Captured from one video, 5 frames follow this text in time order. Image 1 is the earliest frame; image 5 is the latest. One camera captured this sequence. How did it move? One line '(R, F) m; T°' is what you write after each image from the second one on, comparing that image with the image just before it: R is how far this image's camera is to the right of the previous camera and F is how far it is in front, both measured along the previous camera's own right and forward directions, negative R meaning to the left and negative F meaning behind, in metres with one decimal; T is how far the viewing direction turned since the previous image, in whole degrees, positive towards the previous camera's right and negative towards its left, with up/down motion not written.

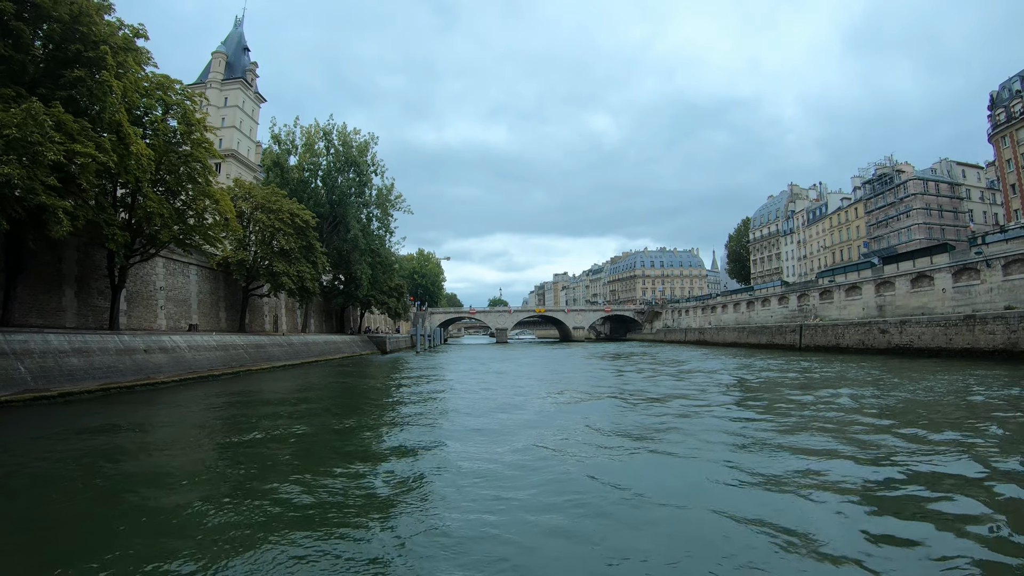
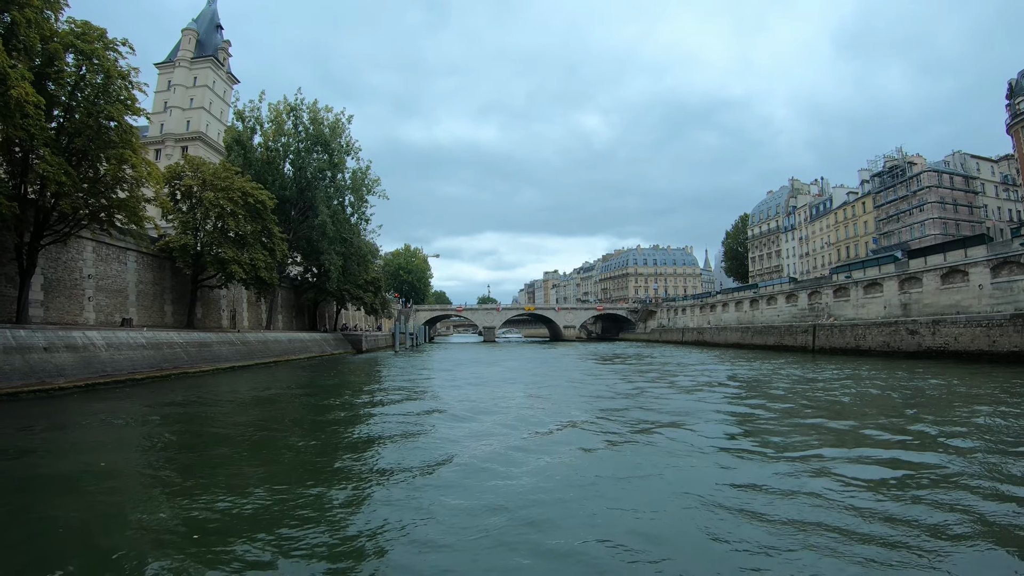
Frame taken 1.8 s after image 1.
(+0.1, +3.3) m; +1°
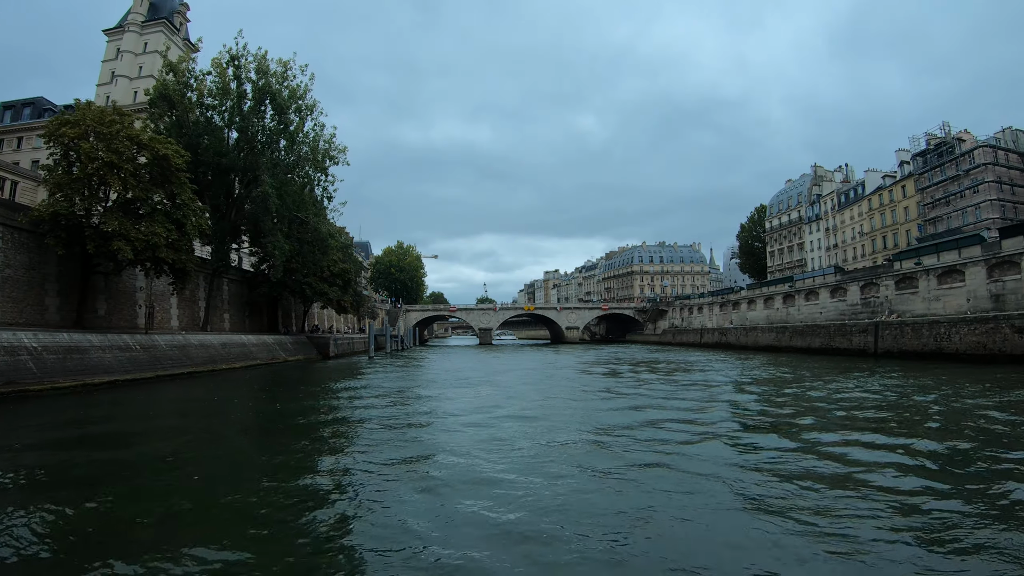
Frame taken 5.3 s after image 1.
(+0.1, +5.9) m; 0°
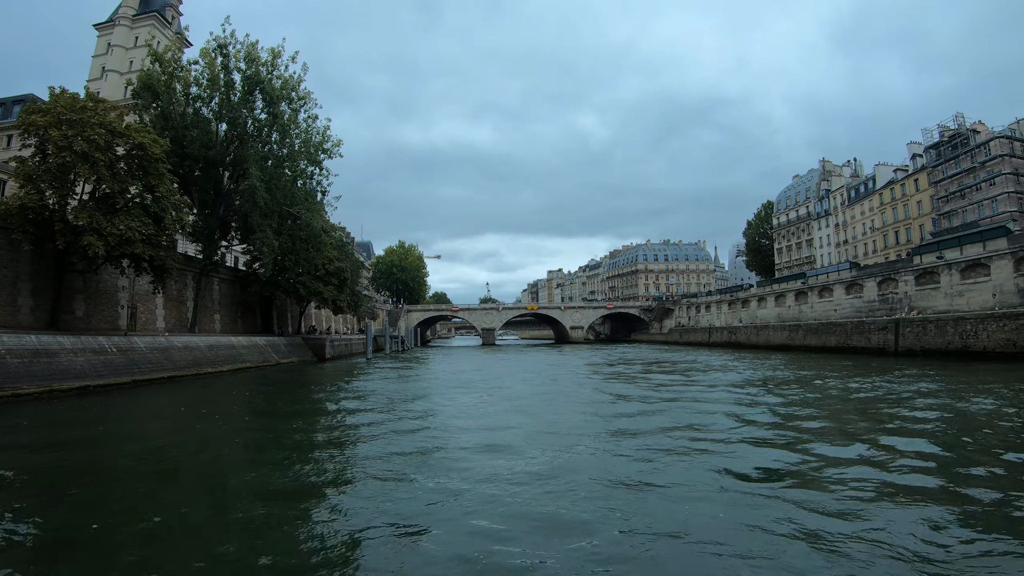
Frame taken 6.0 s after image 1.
(0.0, +1.2) m; 0°
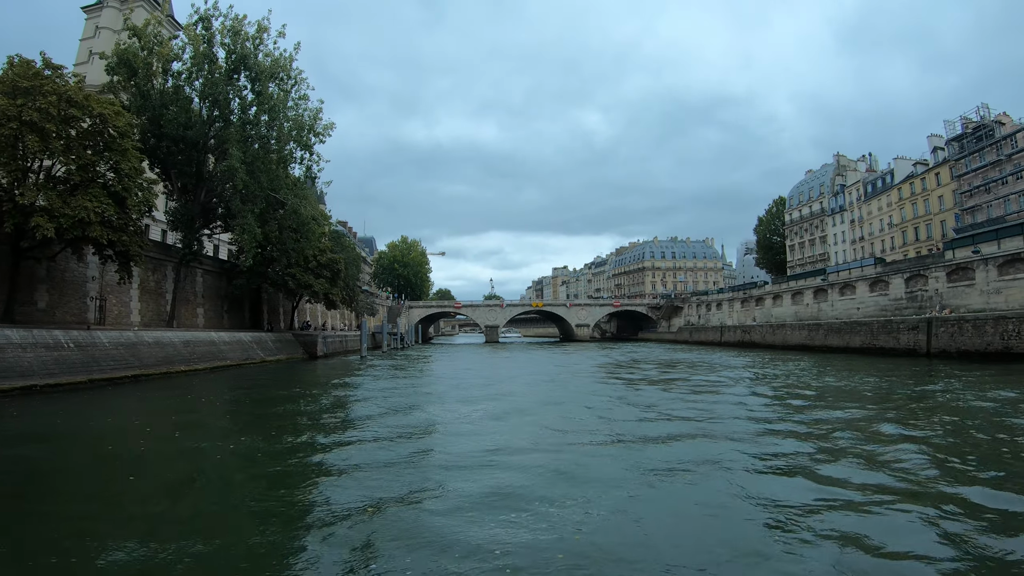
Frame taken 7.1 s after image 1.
(+0.1, +1.7) m; 0°
